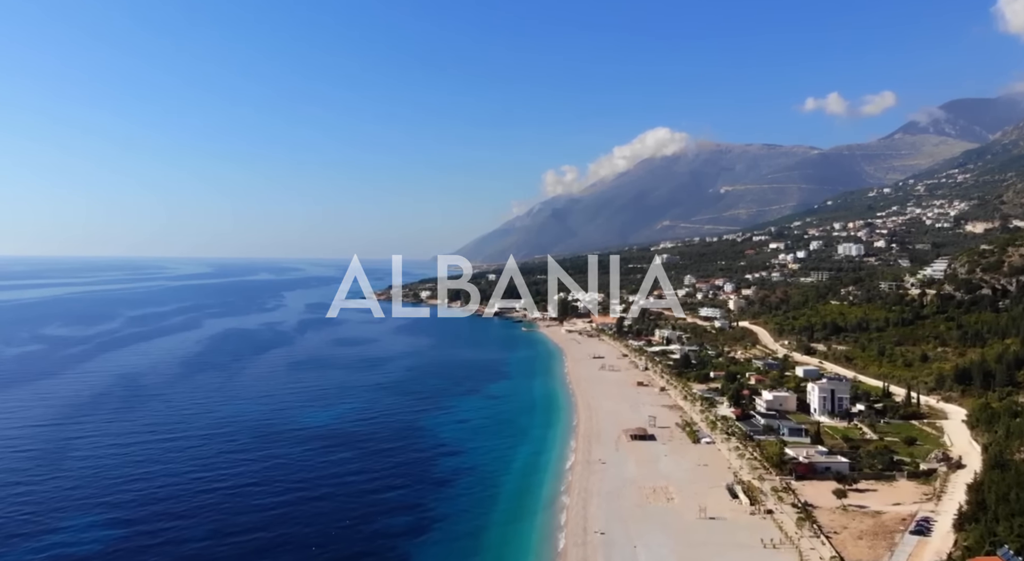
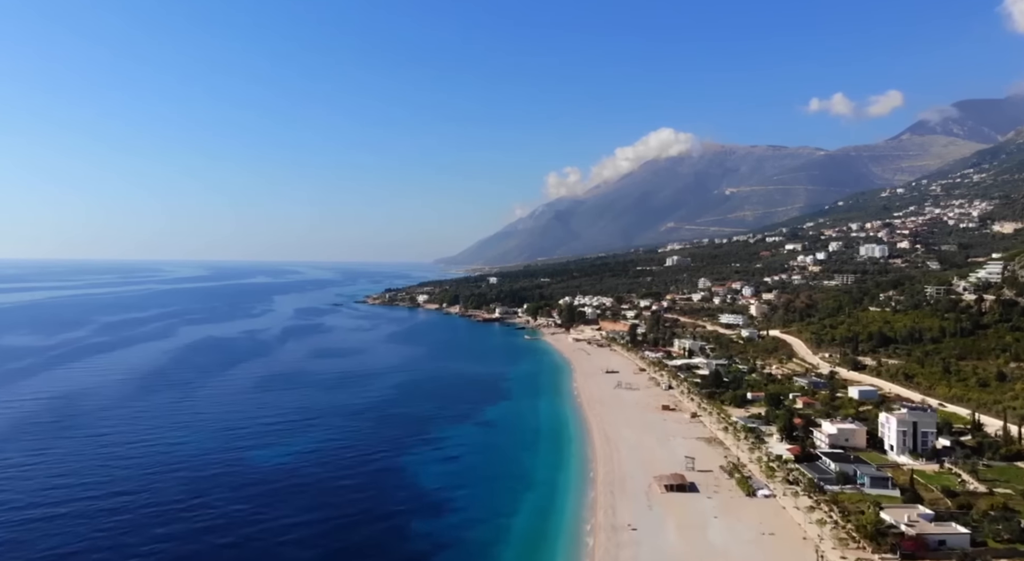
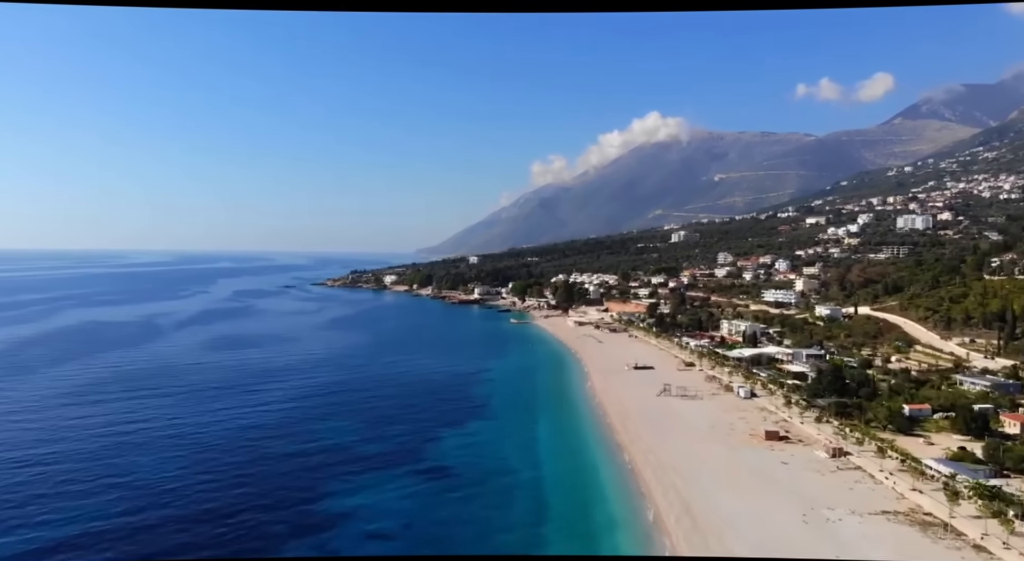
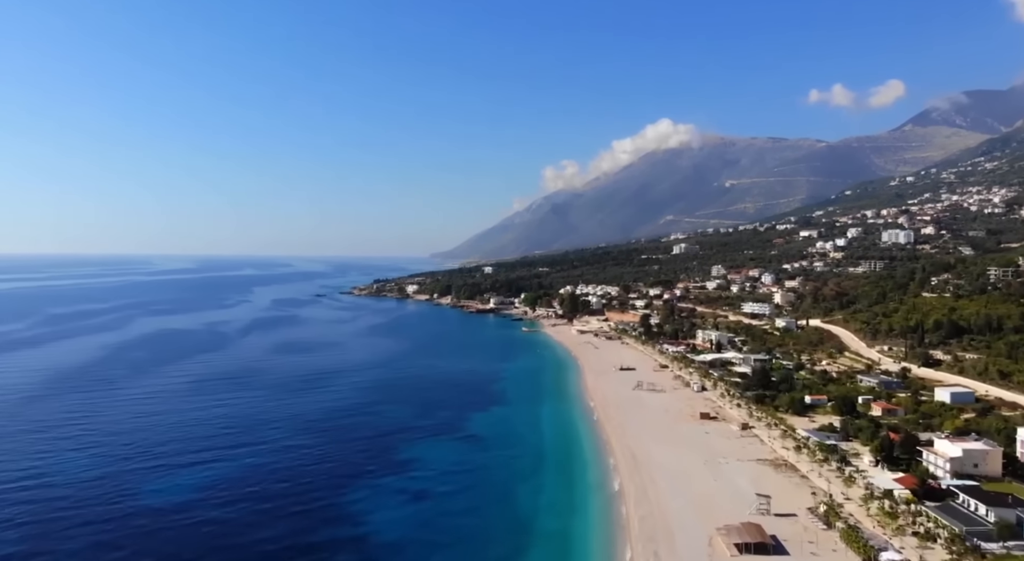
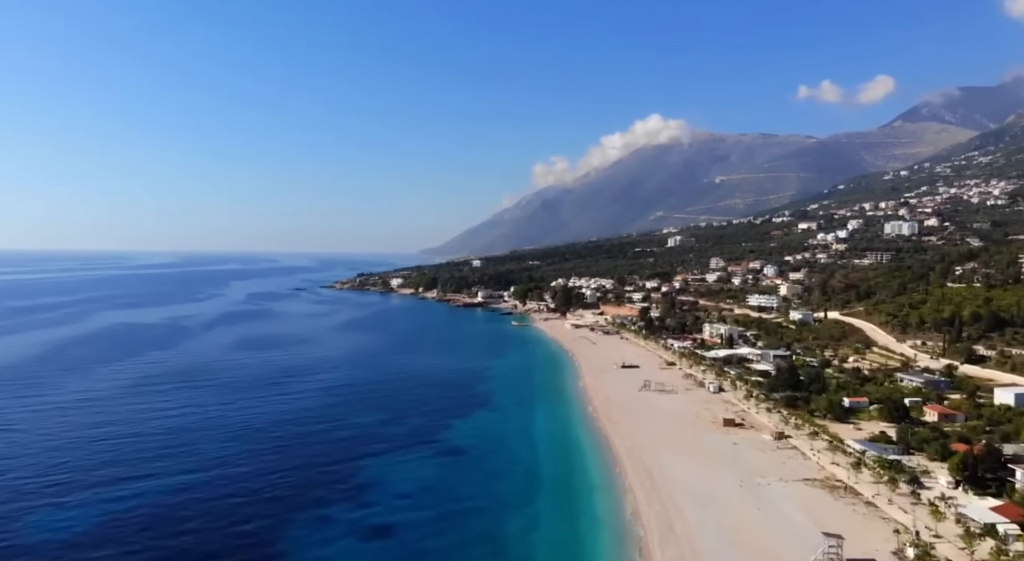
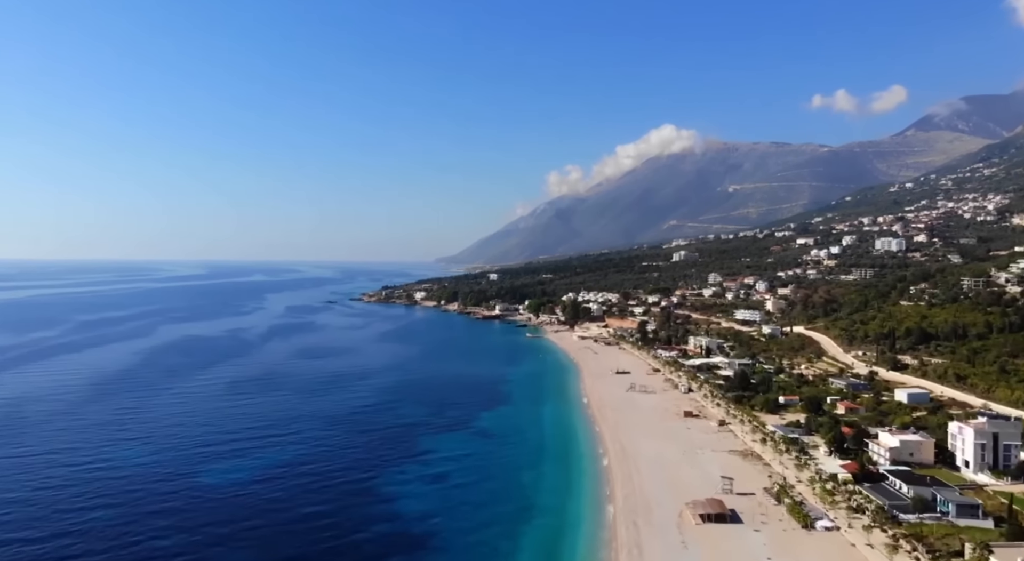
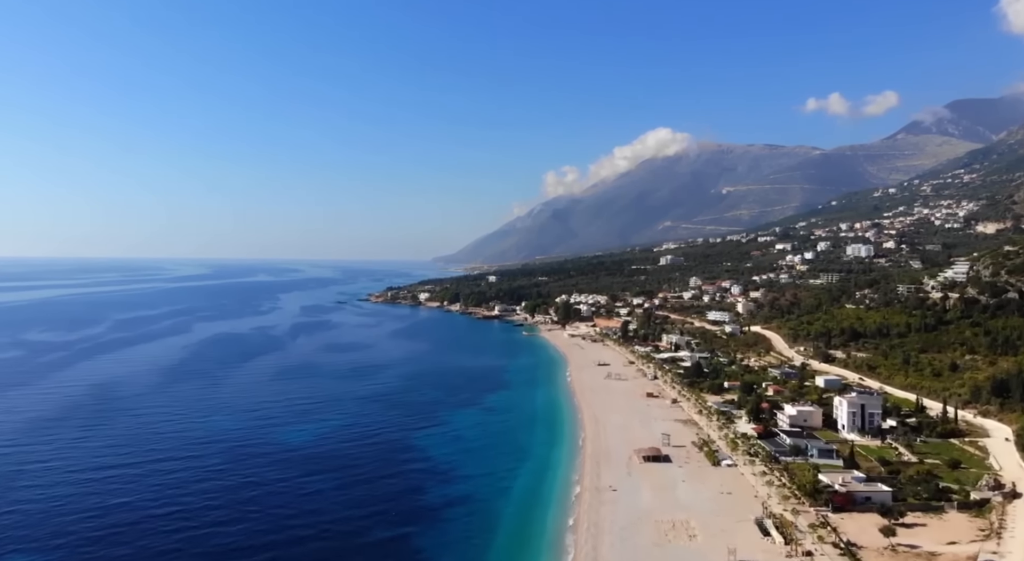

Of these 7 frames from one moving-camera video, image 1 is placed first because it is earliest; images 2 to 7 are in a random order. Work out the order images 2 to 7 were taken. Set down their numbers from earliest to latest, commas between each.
7, 2, 6, 4, 5, 3
